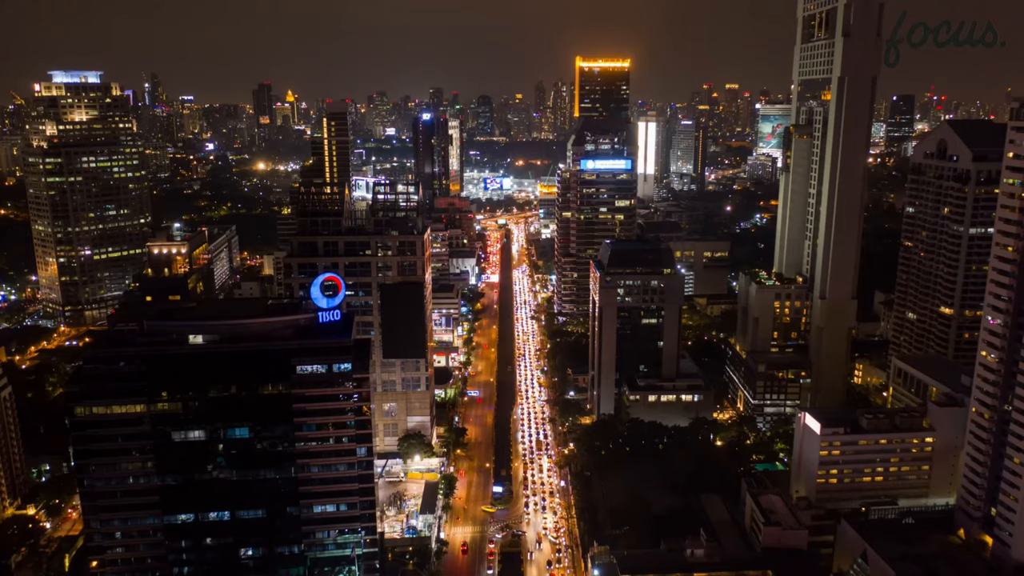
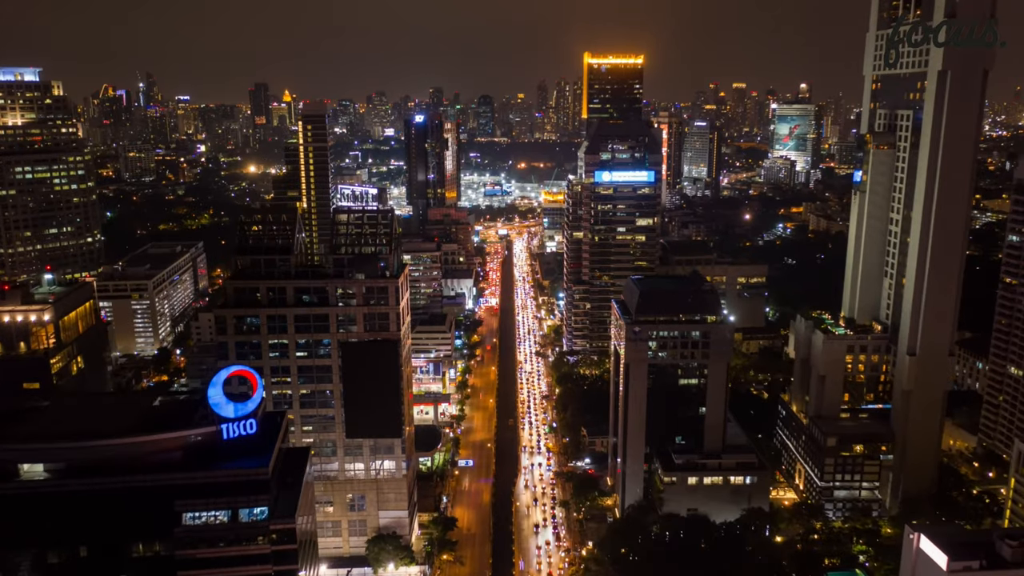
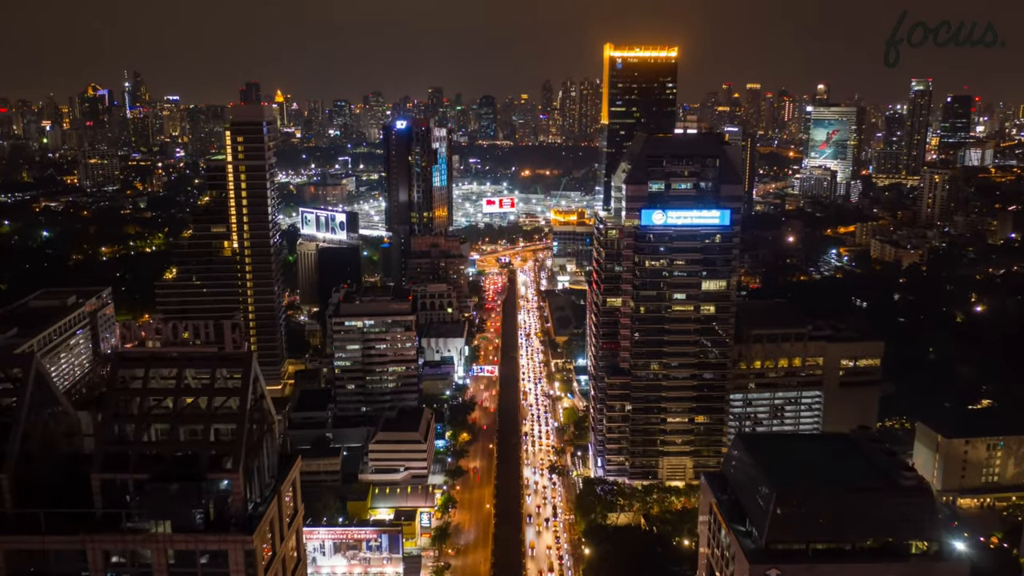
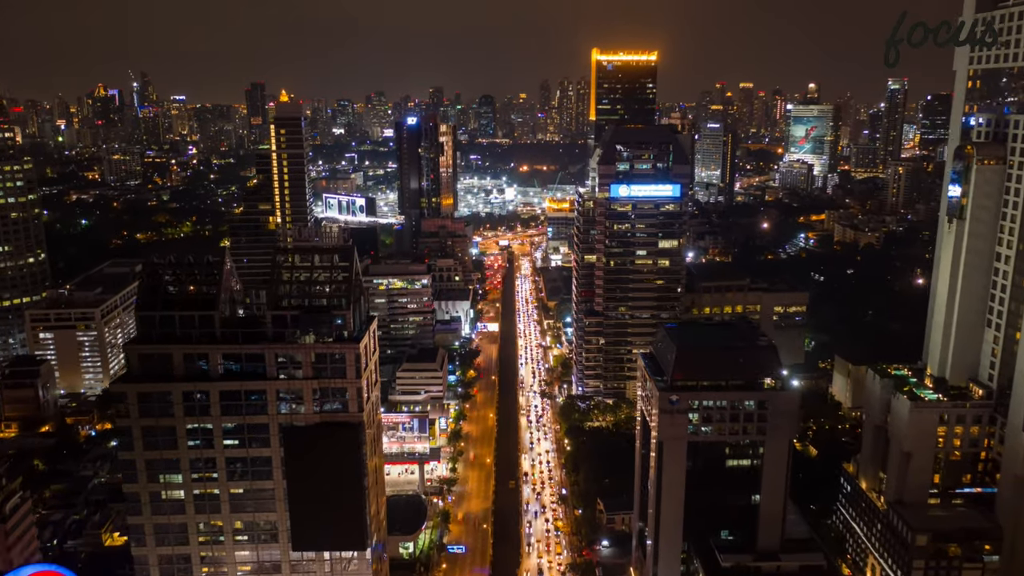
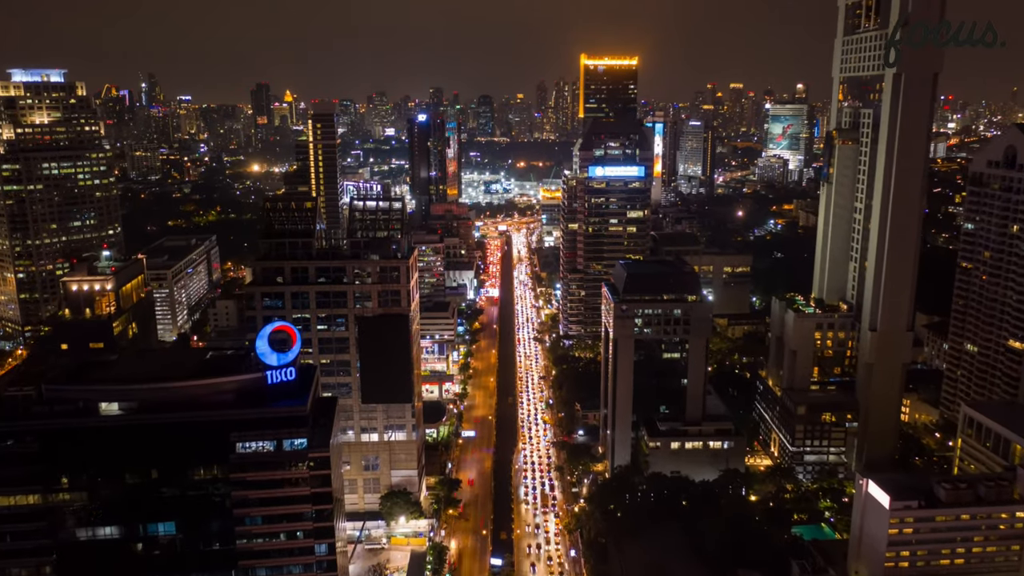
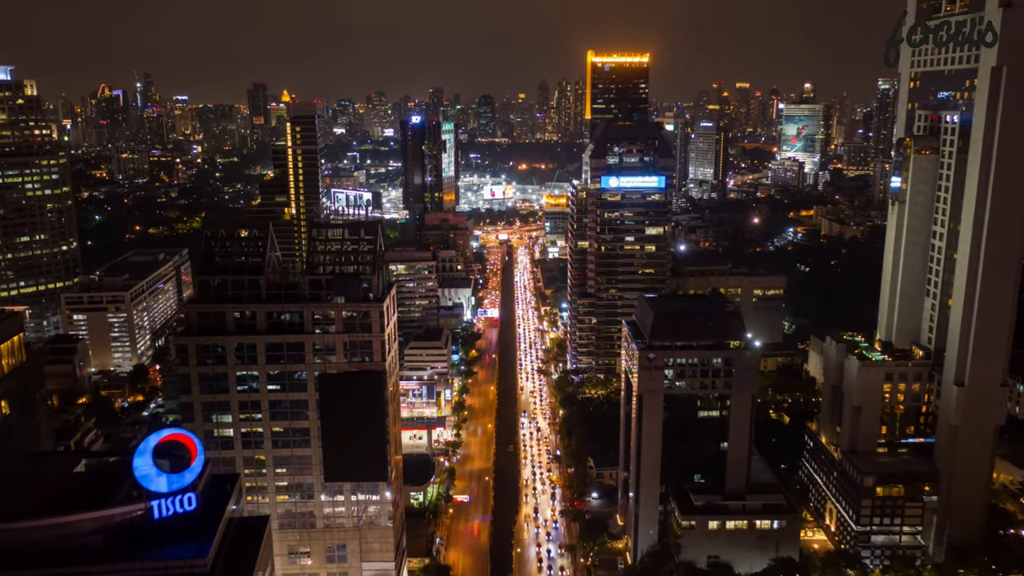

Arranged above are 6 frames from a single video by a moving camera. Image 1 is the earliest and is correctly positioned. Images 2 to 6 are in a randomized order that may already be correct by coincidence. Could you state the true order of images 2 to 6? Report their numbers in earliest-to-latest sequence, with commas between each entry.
5, 2, 6, 4, 3
